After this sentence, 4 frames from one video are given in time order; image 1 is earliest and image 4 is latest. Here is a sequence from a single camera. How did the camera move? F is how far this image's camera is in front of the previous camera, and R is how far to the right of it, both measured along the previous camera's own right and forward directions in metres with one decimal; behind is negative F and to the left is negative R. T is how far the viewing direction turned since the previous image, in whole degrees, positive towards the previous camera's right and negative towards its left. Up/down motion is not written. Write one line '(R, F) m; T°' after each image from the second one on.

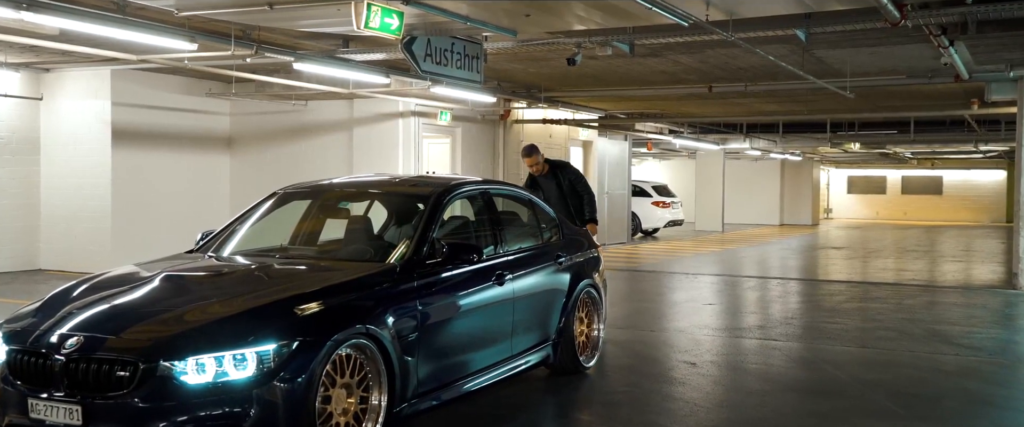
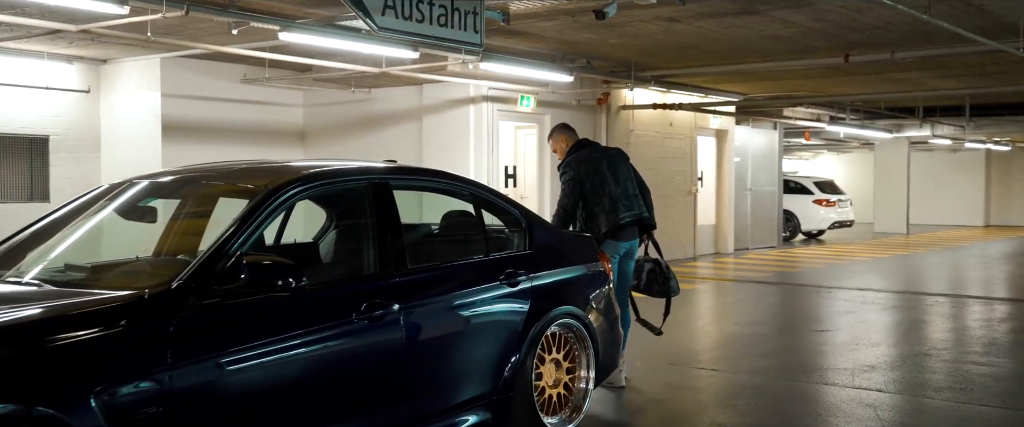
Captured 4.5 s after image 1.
(+1.5, +2.5) m; -12°
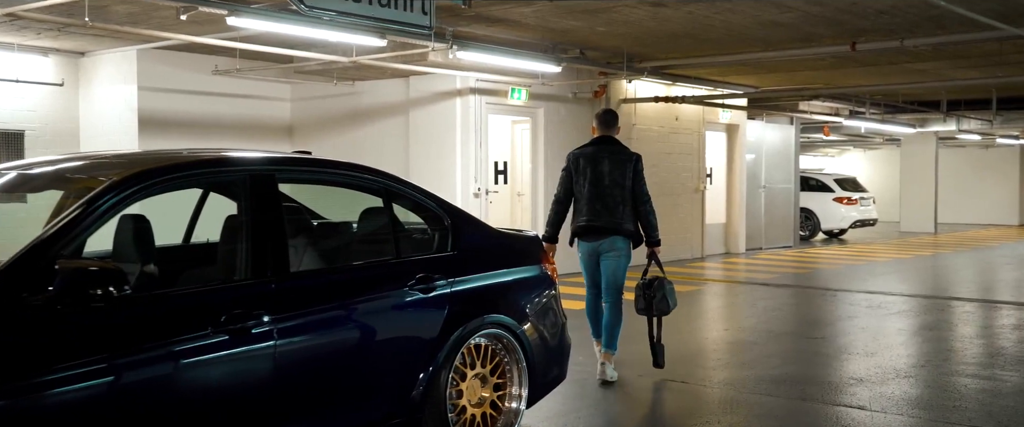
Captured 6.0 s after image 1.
(+0.6, +0.7) m; -2°
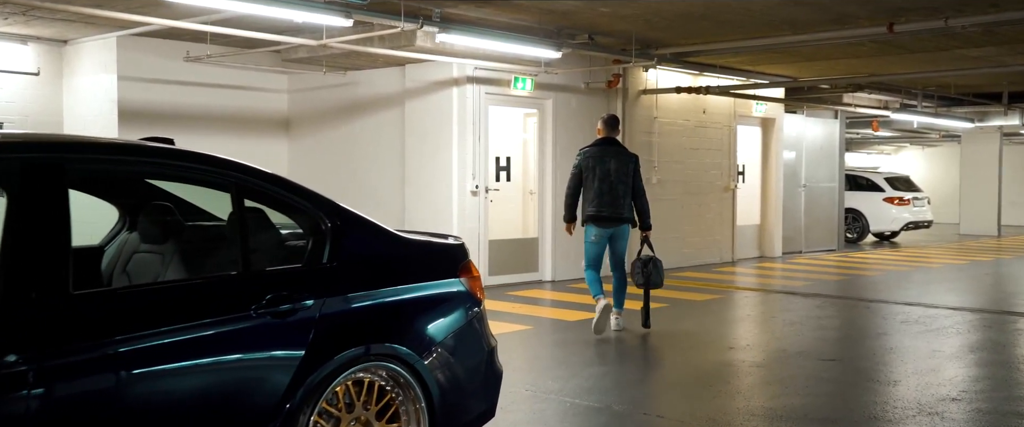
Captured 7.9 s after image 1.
(+0.7, +1.1) m; -3°
